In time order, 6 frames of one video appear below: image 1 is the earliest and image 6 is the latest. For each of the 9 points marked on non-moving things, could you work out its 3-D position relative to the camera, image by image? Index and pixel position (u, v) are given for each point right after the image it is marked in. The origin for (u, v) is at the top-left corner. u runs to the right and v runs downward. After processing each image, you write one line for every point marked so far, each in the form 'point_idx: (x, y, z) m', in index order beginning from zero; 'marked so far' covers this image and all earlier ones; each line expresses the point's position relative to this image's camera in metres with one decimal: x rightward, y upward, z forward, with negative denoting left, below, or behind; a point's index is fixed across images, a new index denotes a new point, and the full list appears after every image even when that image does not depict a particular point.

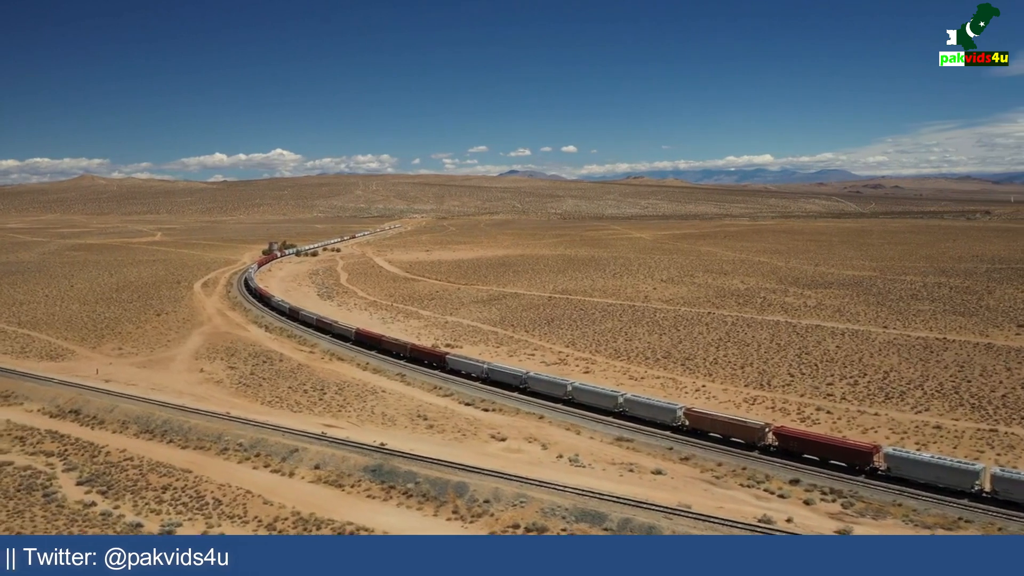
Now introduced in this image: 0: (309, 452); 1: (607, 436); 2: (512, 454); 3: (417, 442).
0: (-5.2, -4.3, +15.9) m
1: (+2.7, -4.2, +17.2) m
2: (0.0, -4.5, +16.5) m
3: (-2.7, -4.4, +17.3) m
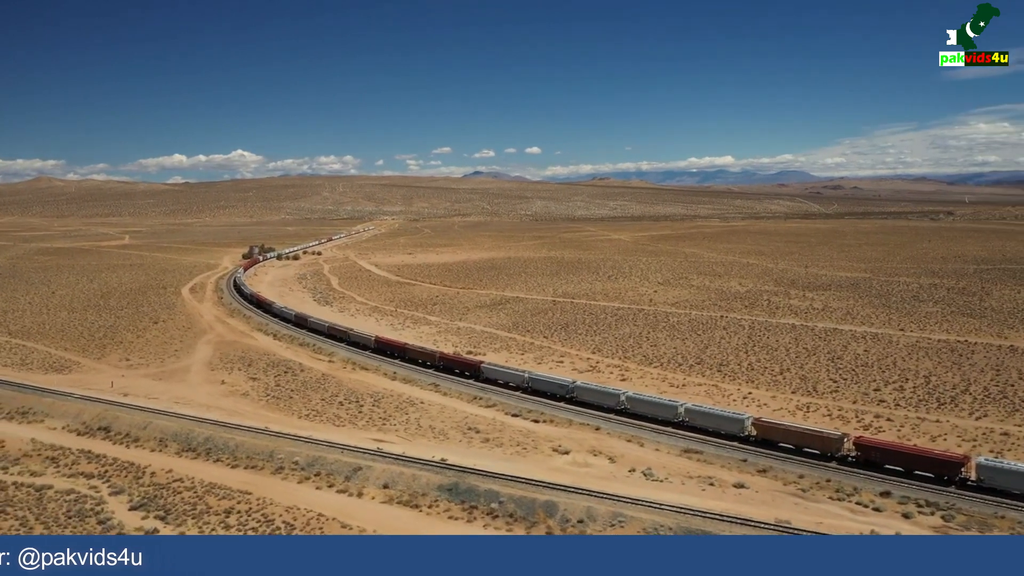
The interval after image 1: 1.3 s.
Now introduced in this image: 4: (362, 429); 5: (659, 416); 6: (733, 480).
0: (-3.4, -4.5, +15.2) m
1: (+4.5, -4.4, +16.8) m
2: (+1.8, -4.7, +16.0) m
3: (-0.9, -4.7, +16.8) m
4: (-4.8, -4.5, +19.7) m
5: (+4.6, -3.9, +18.6) m
6: (+5.4, -4.6, +14.8) m
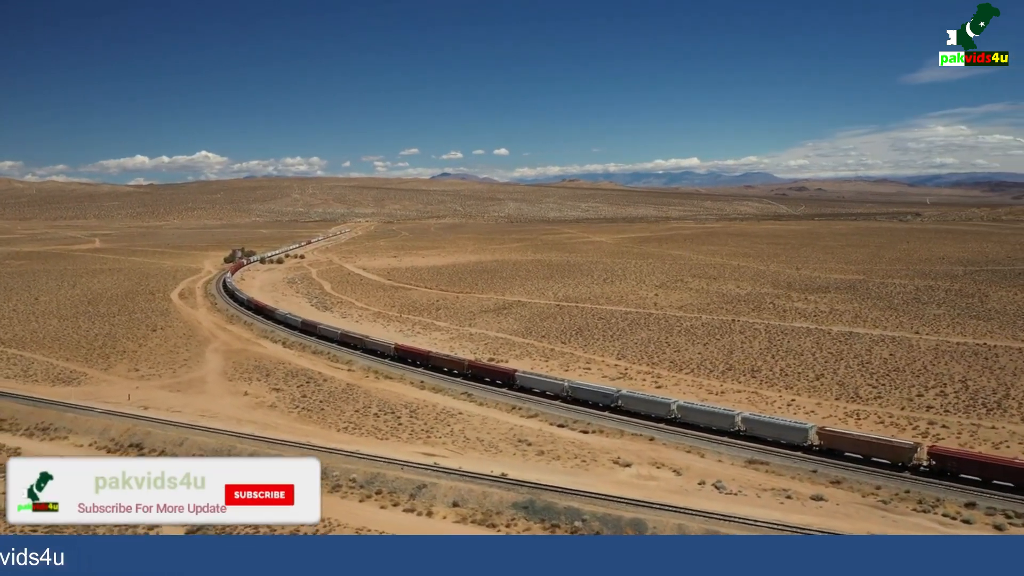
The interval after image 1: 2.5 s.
0: (-1.7, -4.8, +14.7) m
1: (+6.1, -4.6, +16.5) m
2: (+3.5, -5.0, +15.7) m
3: (+0.7, -4.9, +16.3) m
4: (-3.2, -4.8, +19.1) m
5: (+6.2, -4.1, +18.3) m
6: (+7.1, -4.8, +14.5) m
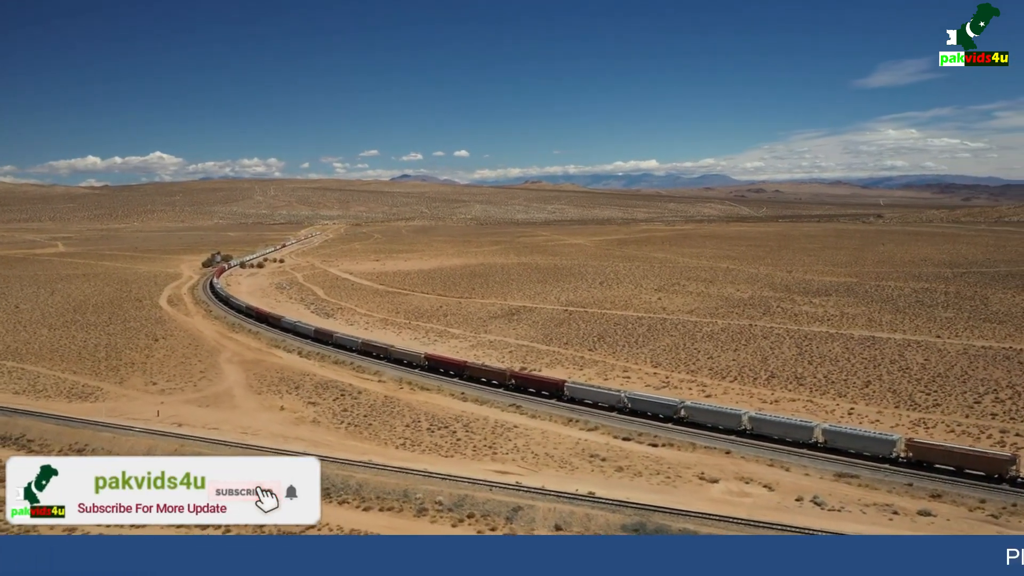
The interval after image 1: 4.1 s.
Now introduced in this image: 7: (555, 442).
0: (+0.6, -5.1, +14.1) m
1: (+8.3, -4.9, +16.2) m
2: (+5.7, -5.2, +15.3) m
3: (+3.0, -5.2, +15.8) m
4: (-1.1, -5.1, +18.4) m
5: (+8.3, -4.4, +18.0) m
6: (+9.4, -5.1, +14.2) m
7: (+1.4, -4.9, +19.4) m
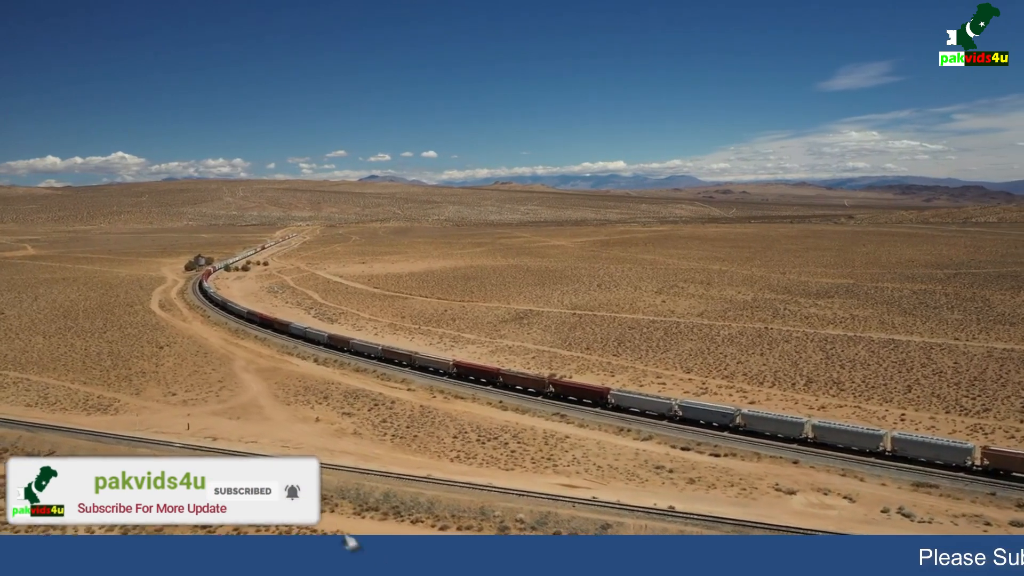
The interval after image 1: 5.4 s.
0: (+2.5, -5.3, +13.6) m
1: (+10.2, -5.1, +16.0) m
2: (+7.7, -5.4, +15.0) m
3: (+4.9, -5.4, +15.4) m
4: (+0.7, -5.4, +17.9) m
5: (+10.2, -4.6, +17.8) m
6: (+11.3, -5.3, +14.1) m
7: (+3.2, -5.2, +19.0) m
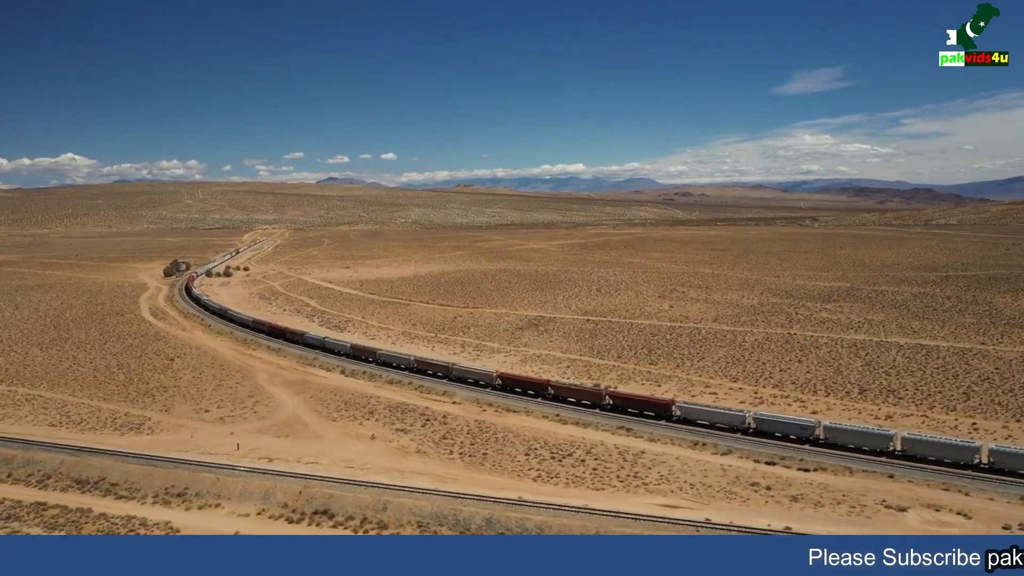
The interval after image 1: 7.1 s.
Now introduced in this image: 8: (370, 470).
0: (+5.3, -5.6, +13.1) m
1: (+12.8, -5.4, +15.8) m
2: (+10.4, -5.8, +14.6) m
3: (+7.5, -5.7, +15.0) m
4: (+3.3, -5.7, +17.3) m
5: (+12.7, -4.9, +17.6) m
6: (+14.0, -5.6, +13.9) m
7: (+5.7, -5.5, +18.5) m
8: (-4.6, -5.9, +19.7) m
